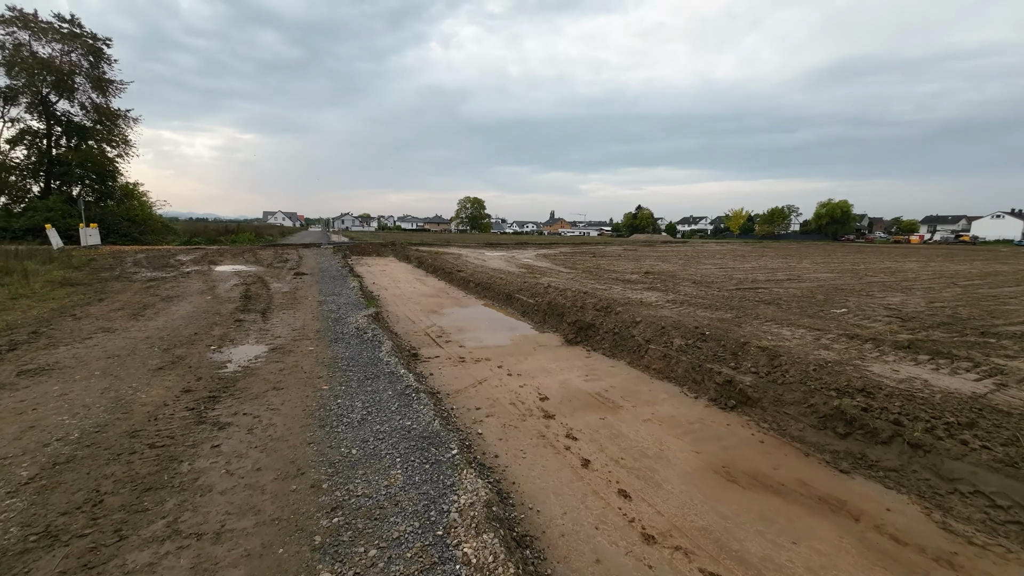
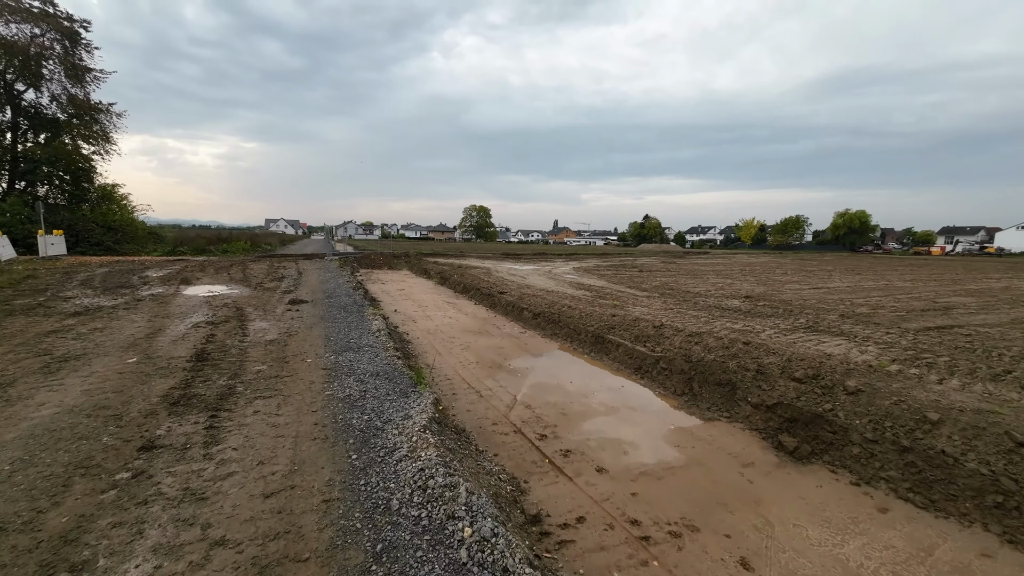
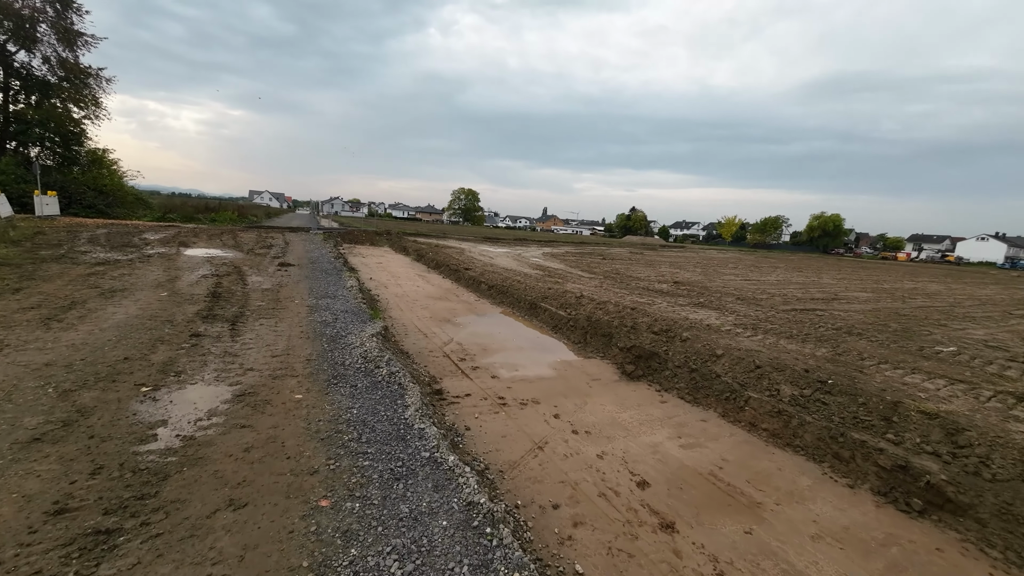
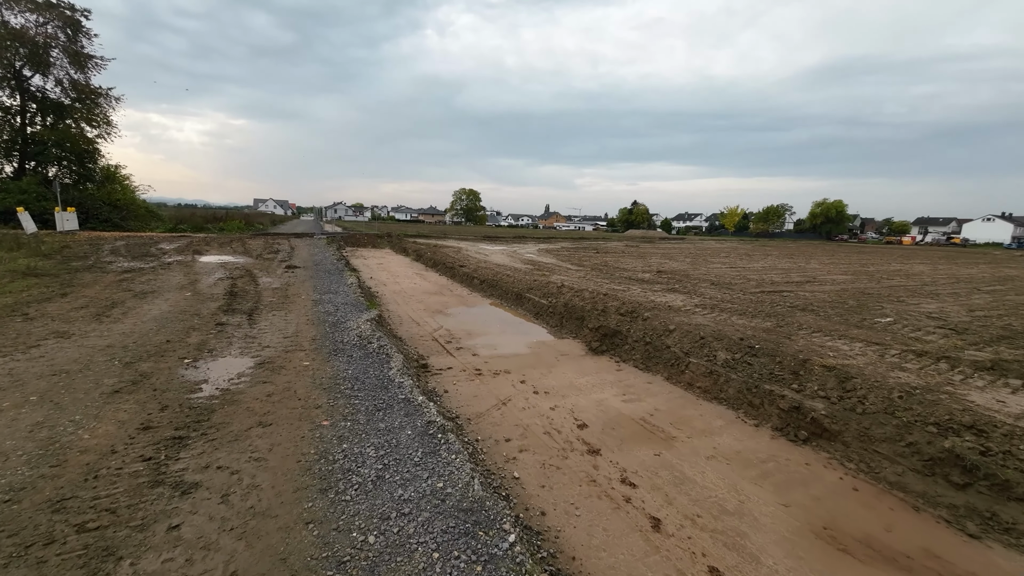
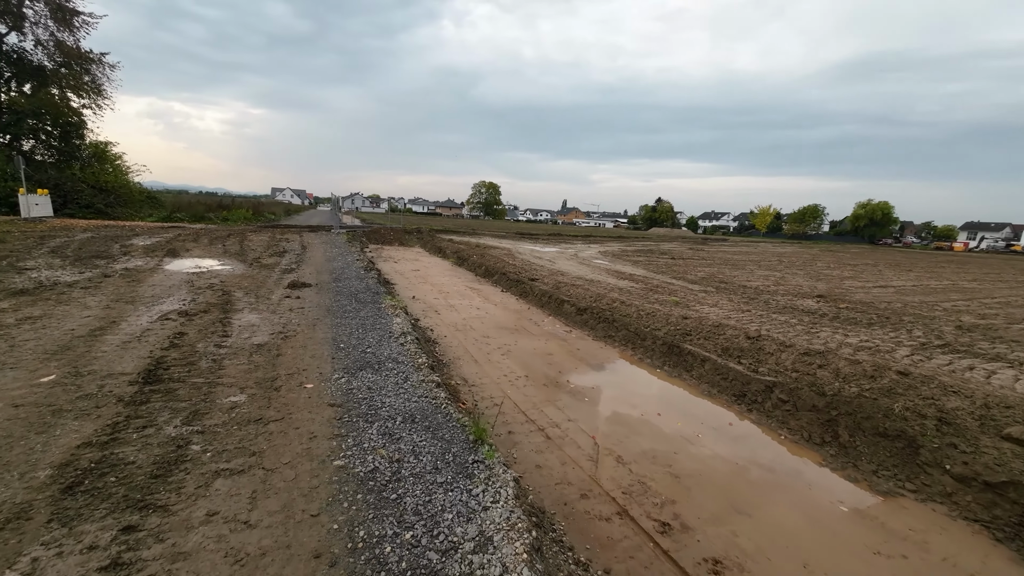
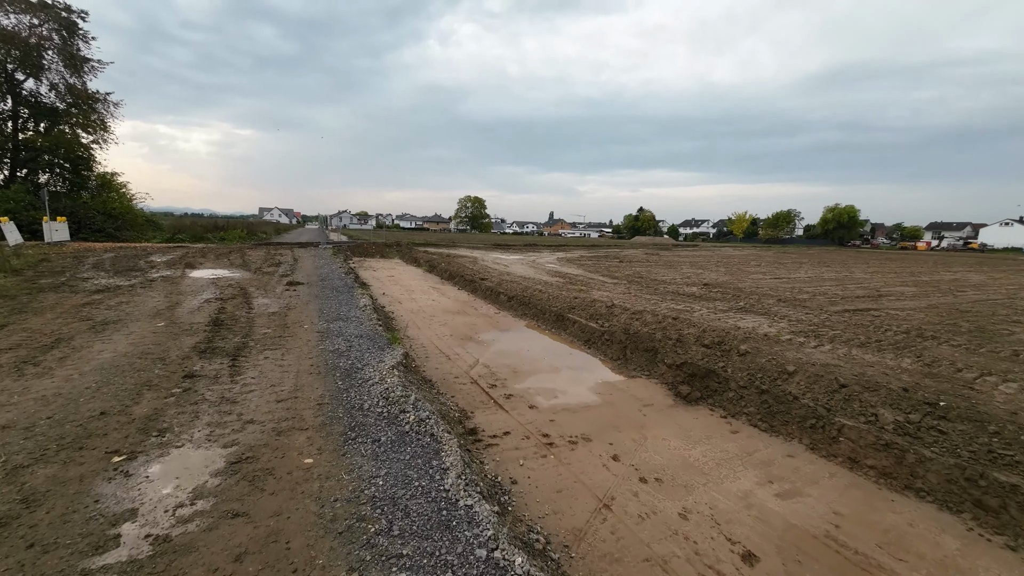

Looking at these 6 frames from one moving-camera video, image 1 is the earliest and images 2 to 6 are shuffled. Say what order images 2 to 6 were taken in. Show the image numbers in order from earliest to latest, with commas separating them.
4, 3, 6, 2, 5
